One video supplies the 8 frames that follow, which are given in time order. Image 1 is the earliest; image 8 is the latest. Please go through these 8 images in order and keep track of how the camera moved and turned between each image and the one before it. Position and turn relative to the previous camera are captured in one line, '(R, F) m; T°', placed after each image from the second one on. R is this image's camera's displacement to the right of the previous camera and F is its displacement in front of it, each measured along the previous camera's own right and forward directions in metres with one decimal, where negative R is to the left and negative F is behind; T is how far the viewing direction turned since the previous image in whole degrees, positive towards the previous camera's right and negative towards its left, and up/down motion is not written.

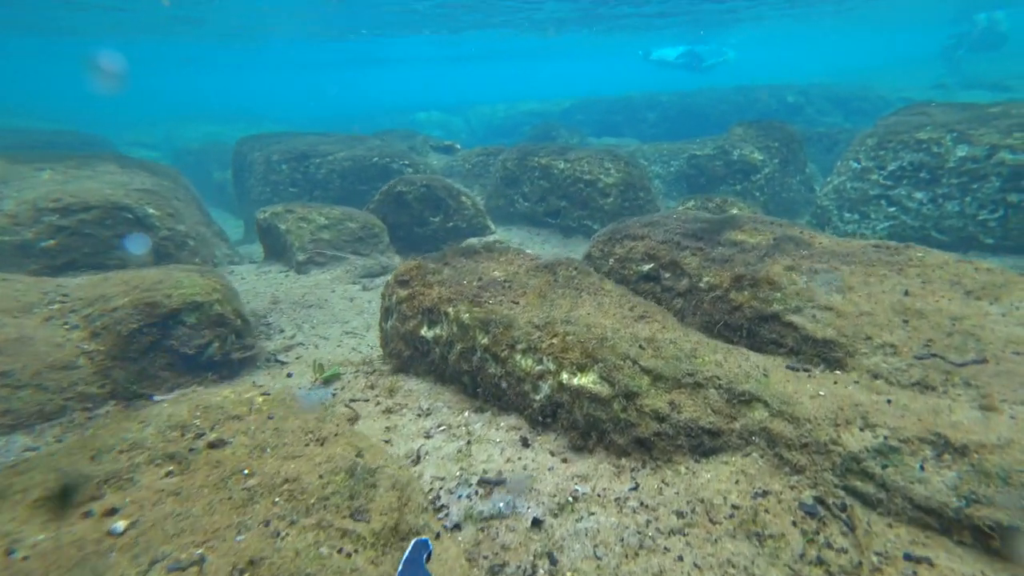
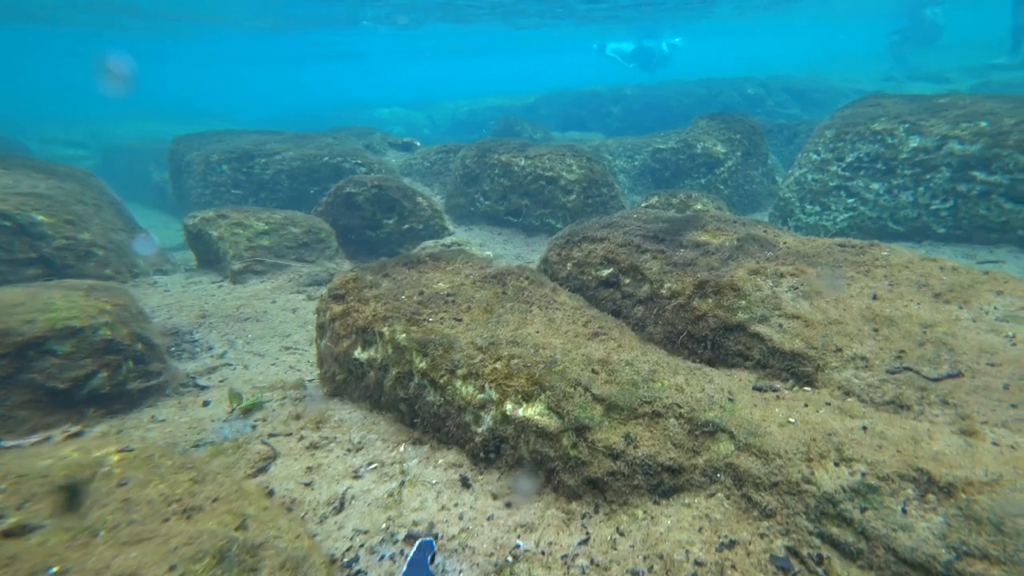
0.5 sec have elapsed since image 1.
(+0.1, +0.3) m; +3°
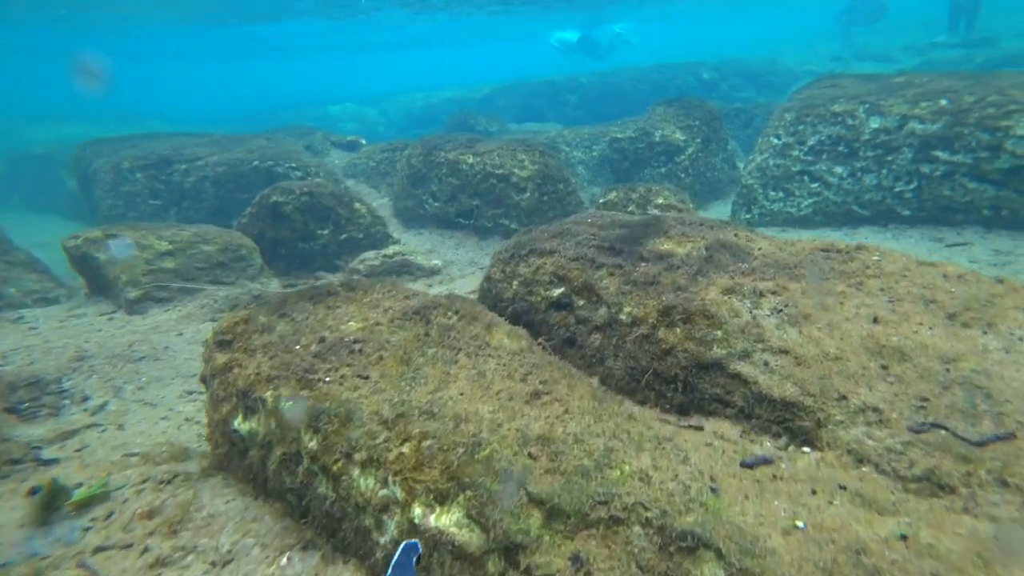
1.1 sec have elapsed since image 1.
(+0.2, +0.6) m; +3°
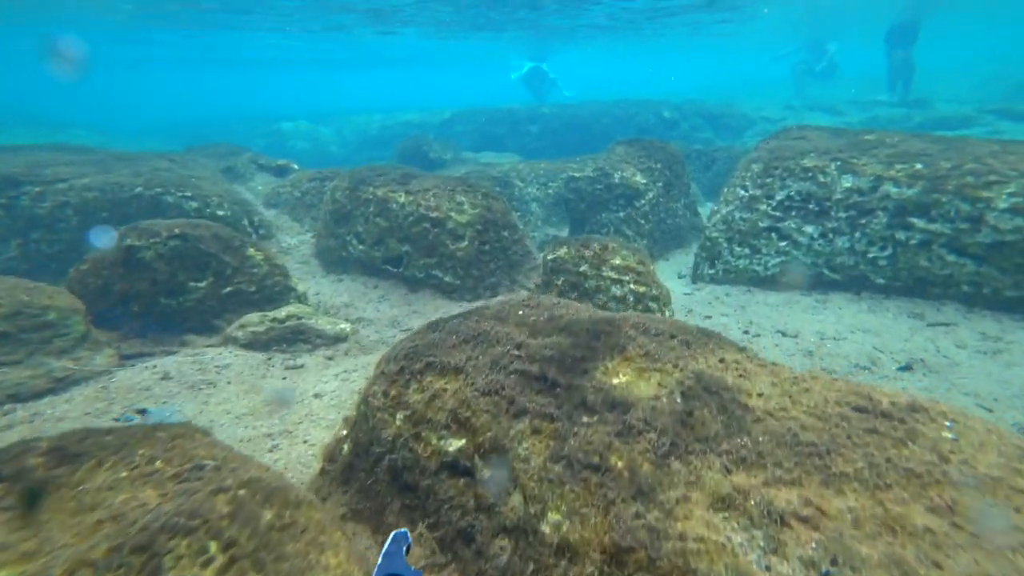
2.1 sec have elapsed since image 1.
(+0.3, +1.1) m; +4°
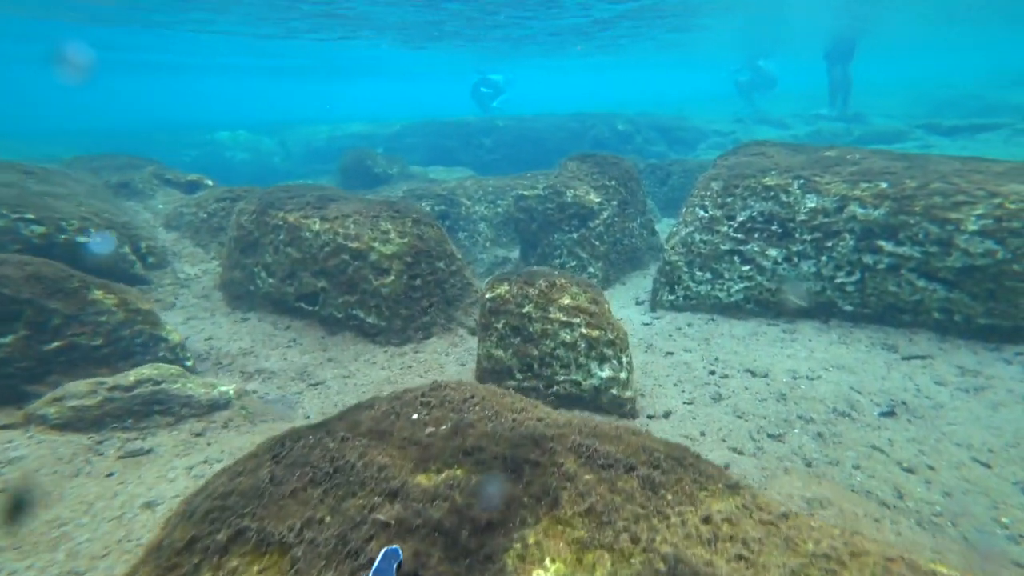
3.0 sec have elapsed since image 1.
(+0.3, +0.9) m; +4°
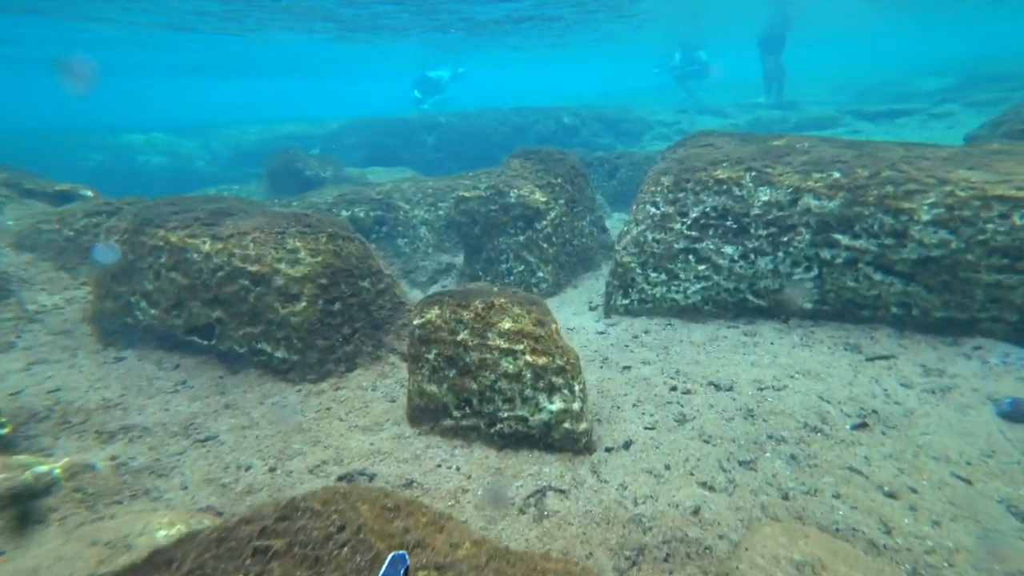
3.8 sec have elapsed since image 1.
(+0.2, +0.7) m; +5°
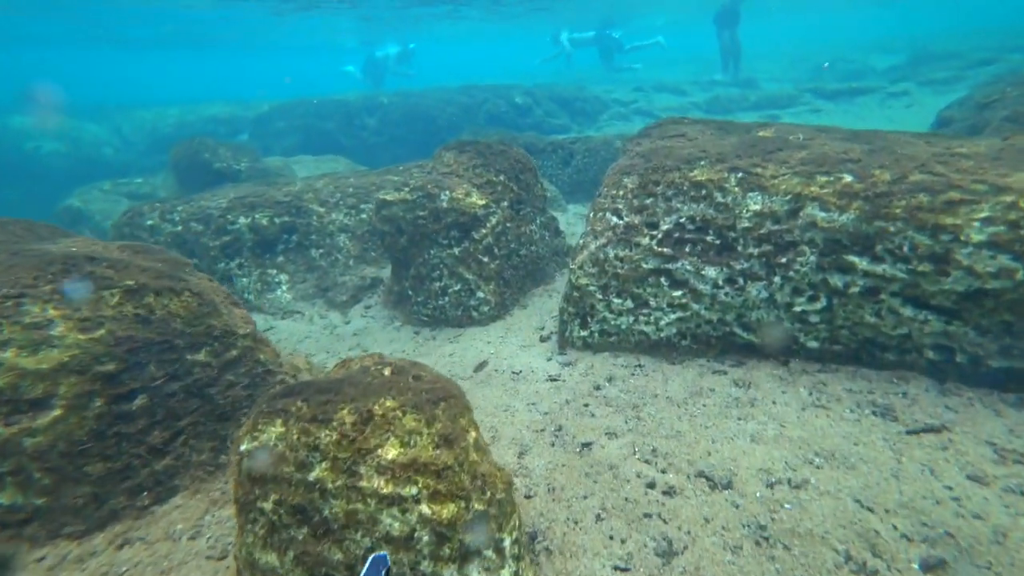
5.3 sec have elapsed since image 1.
(+0.4, +1.6) m; +4°
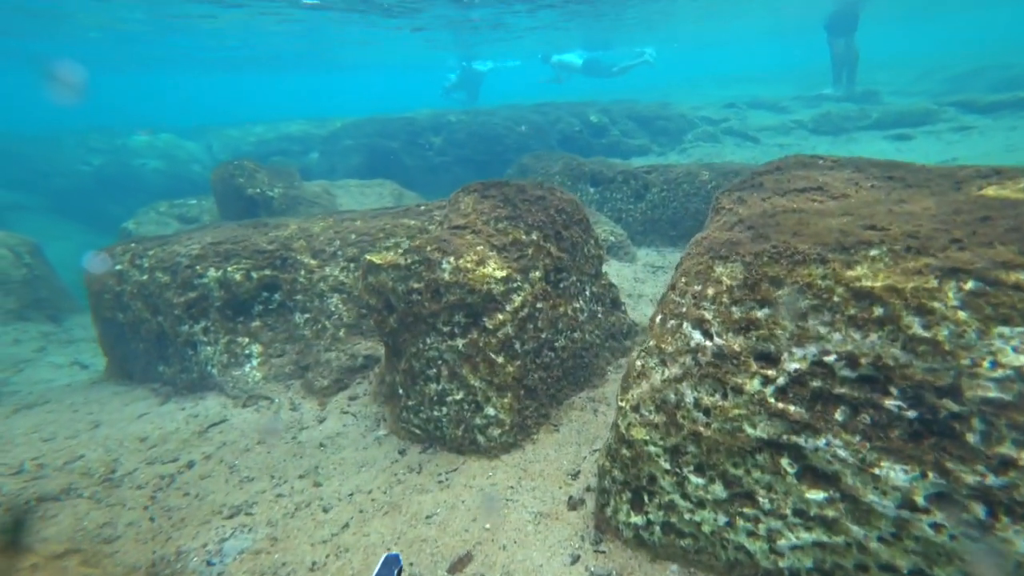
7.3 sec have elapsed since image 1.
(+0.5, +2.5) m; -8°
